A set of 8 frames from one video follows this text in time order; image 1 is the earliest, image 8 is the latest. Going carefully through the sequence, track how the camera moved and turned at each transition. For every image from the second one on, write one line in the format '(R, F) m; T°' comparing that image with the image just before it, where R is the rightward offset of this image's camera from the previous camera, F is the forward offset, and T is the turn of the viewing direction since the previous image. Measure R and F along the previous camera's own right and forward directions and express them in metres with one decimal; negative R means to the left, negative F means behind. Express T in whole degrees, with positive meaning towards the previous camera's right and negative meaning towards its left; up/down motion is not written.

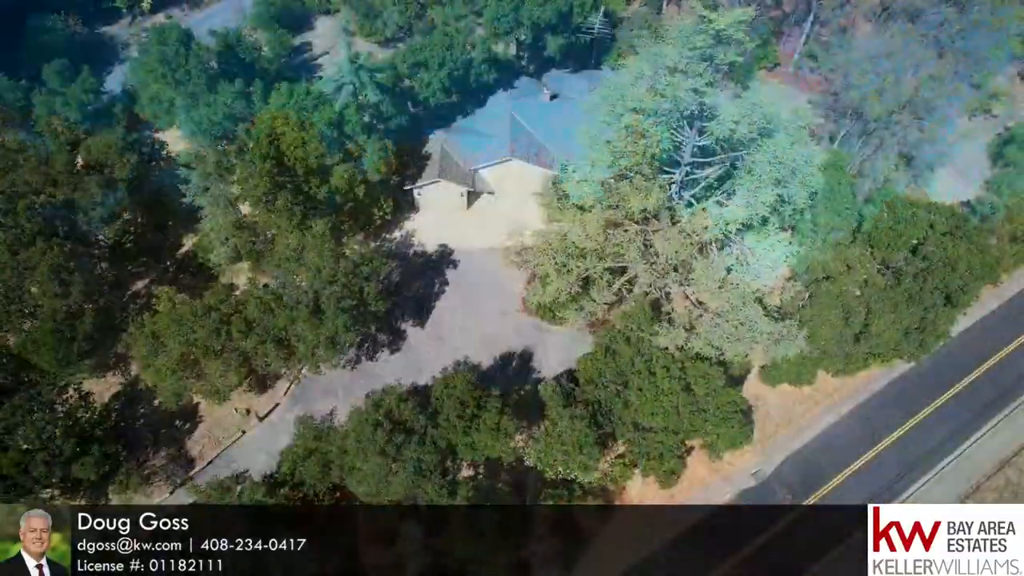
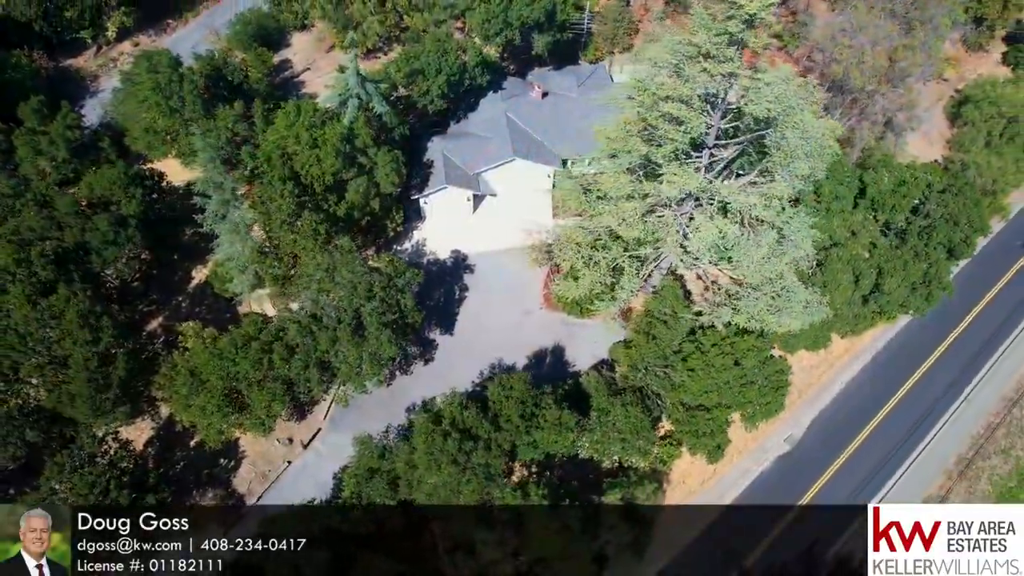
(-5.1, 0.0) m; +5°
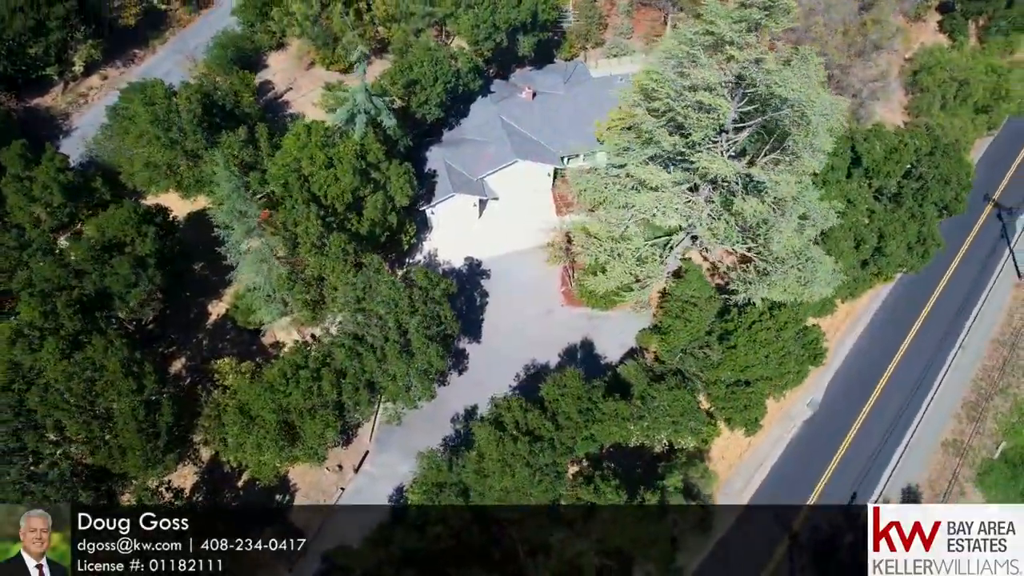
(-5.1, 0.0) m; +5°
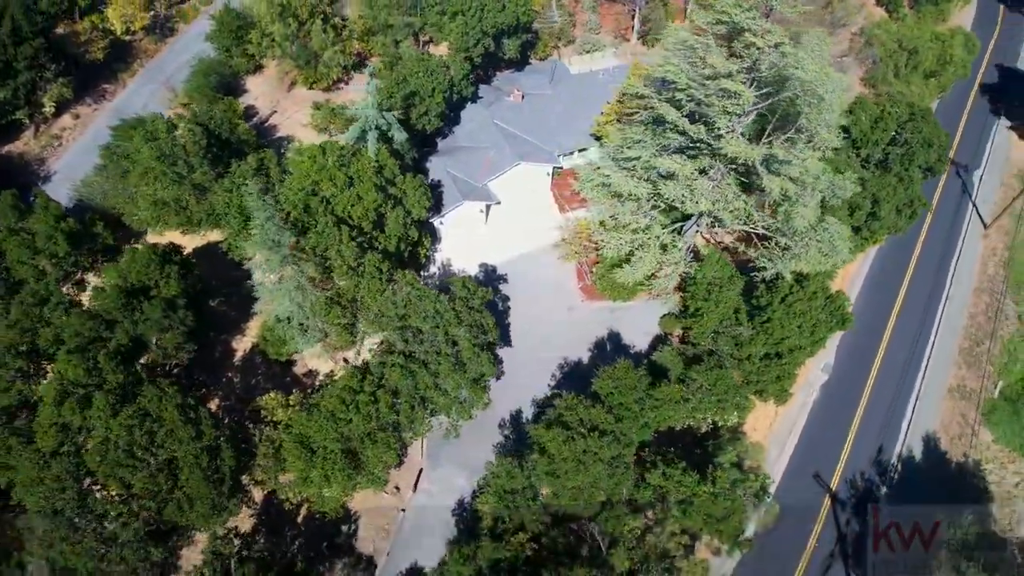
(-5.2, 0.0) m; +5°
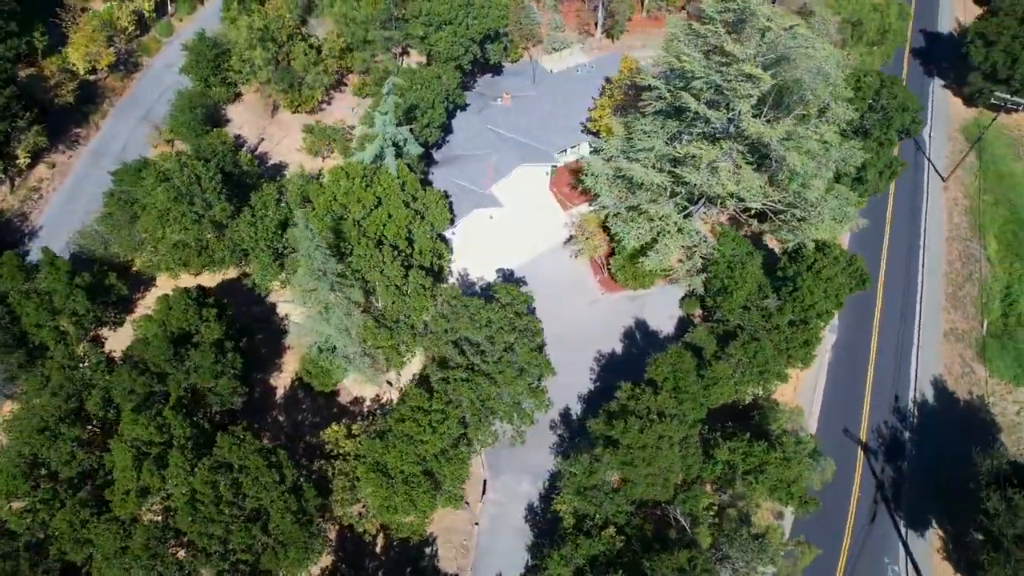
(-5.8, +0.1) m; +5°
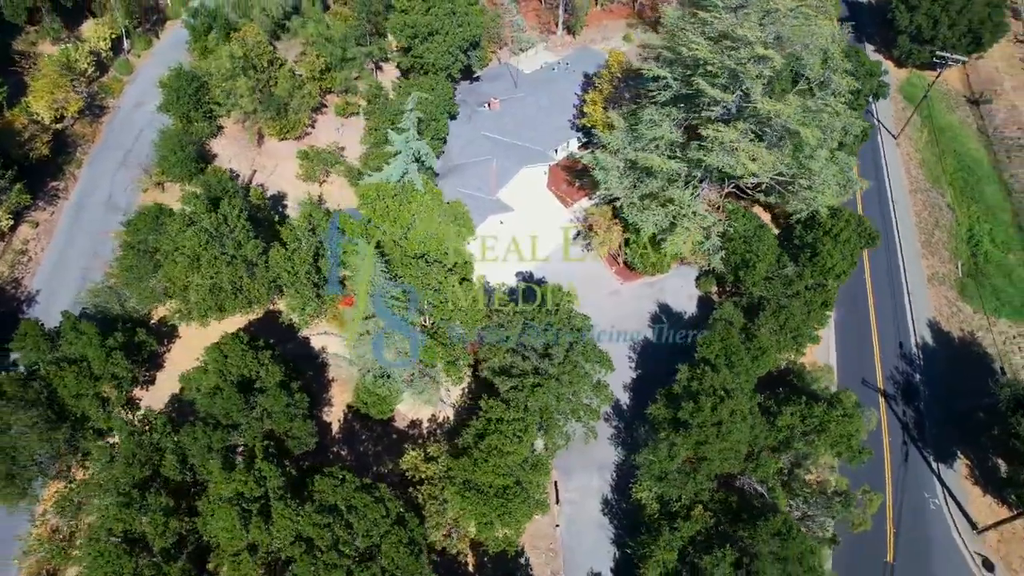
(-6.2, +0.2) m; +6°
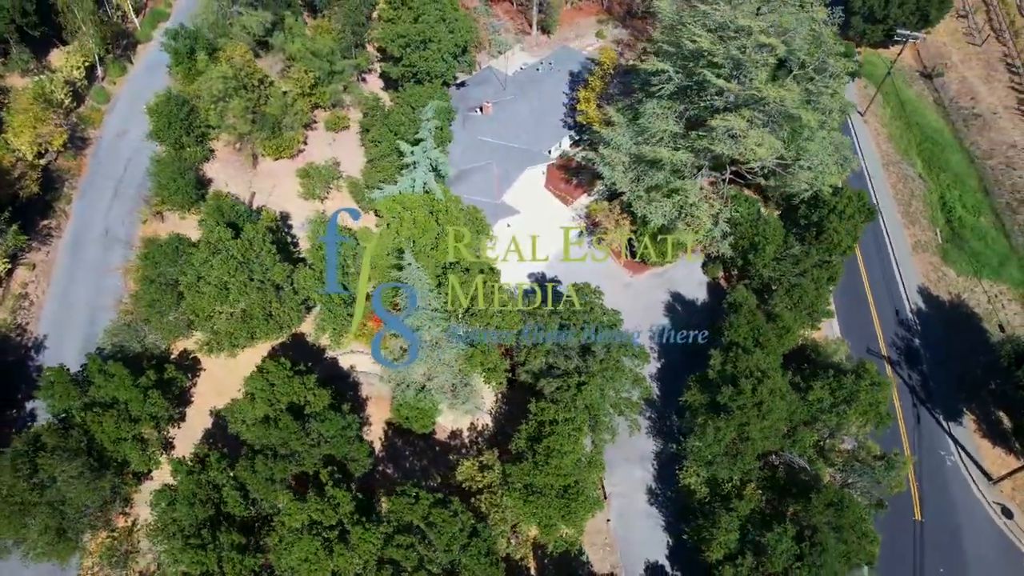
(-4.1, +0.1) m; +4°
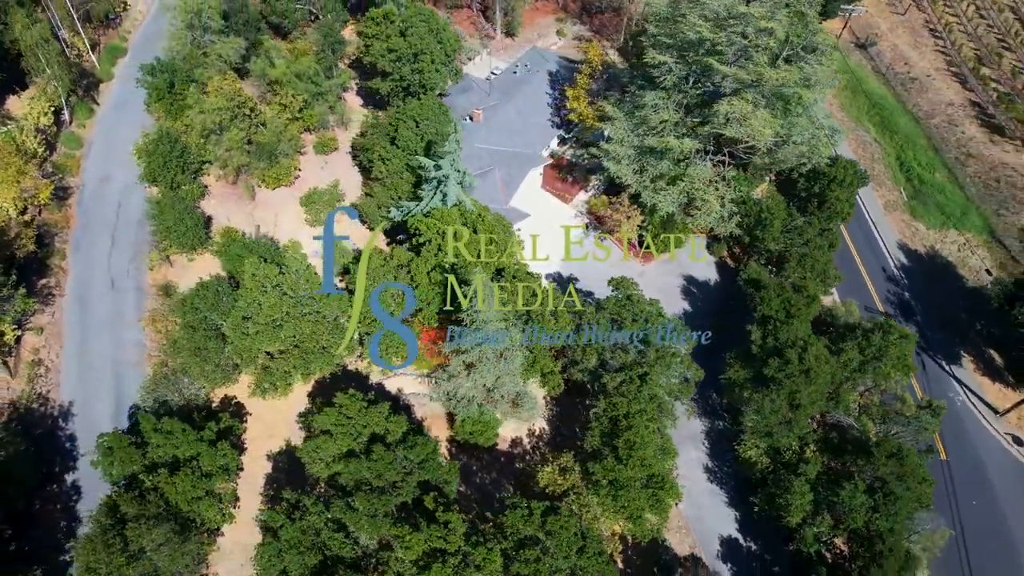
(-5.9, +0.2) m; +6°
